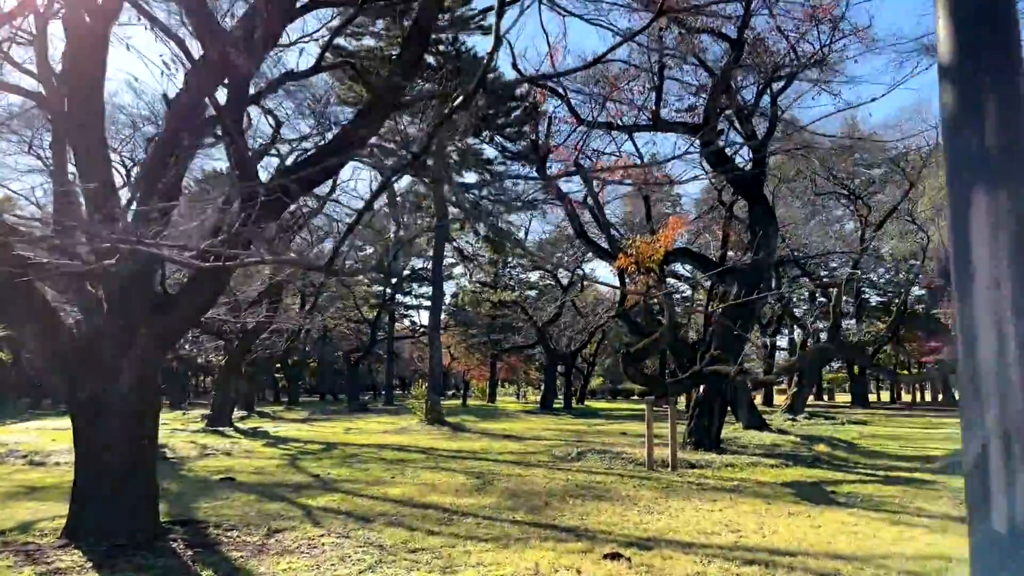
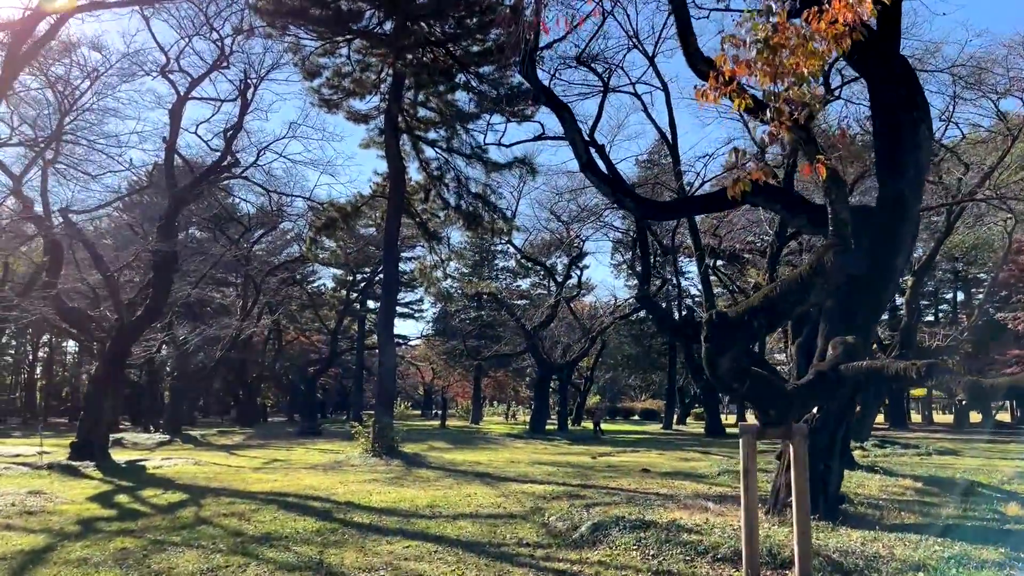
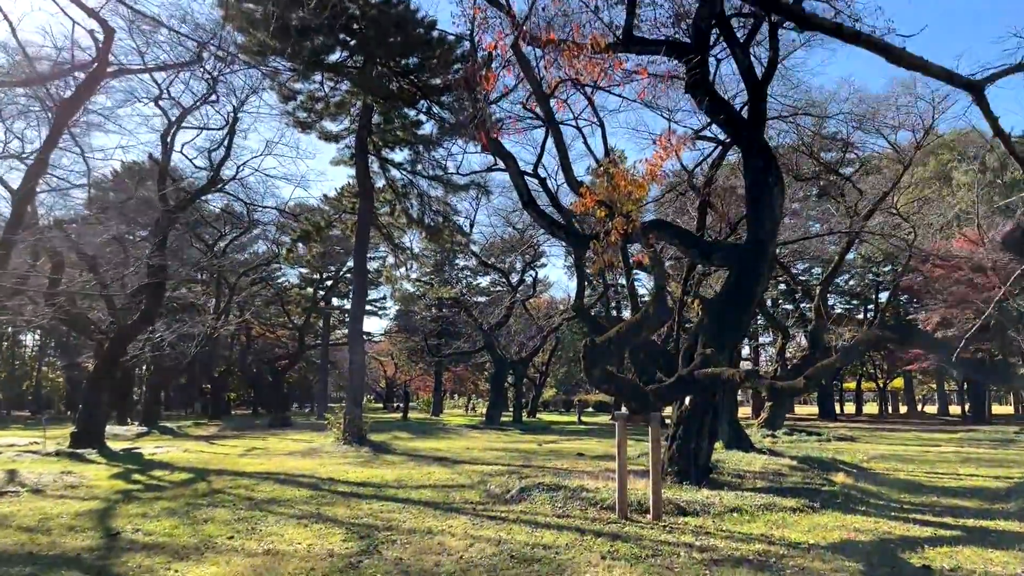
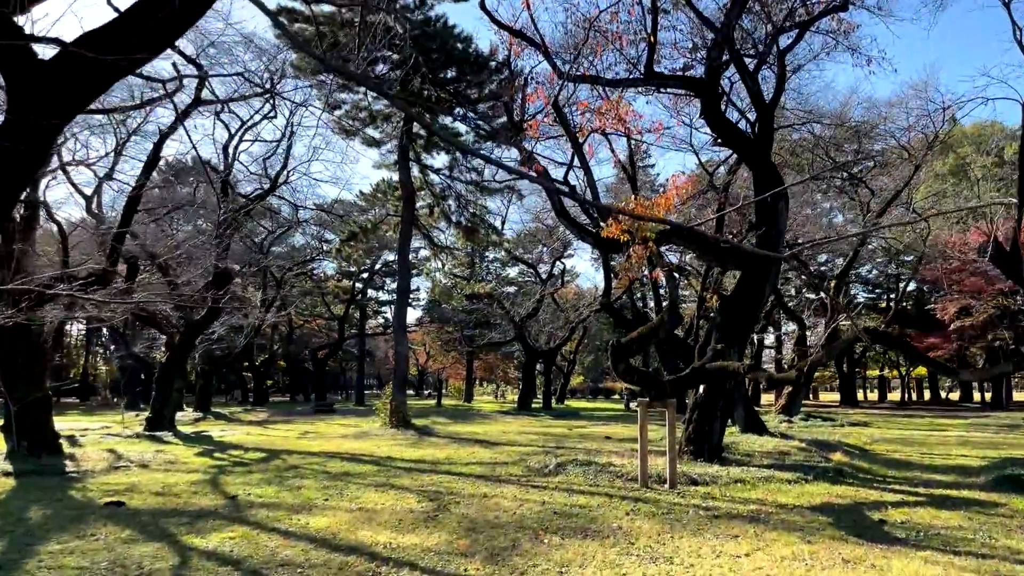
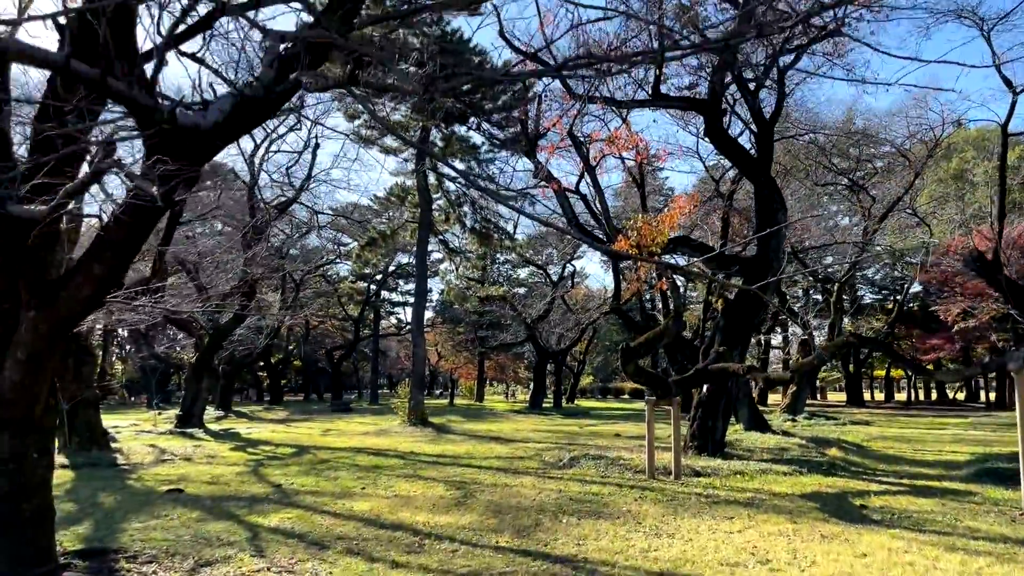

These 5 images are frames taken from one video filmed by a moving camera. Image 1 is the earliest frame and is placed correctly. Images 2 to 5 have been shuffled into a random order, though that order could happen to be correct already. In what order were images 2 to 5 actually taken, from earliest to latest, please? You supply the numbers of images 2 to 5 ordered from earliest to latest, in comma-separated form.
5, 4, 3, 2
